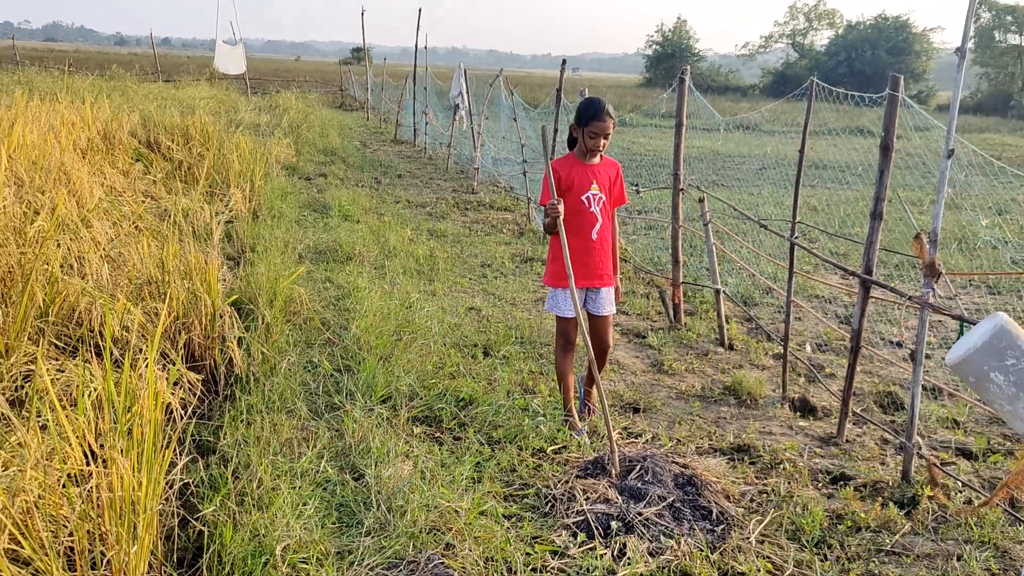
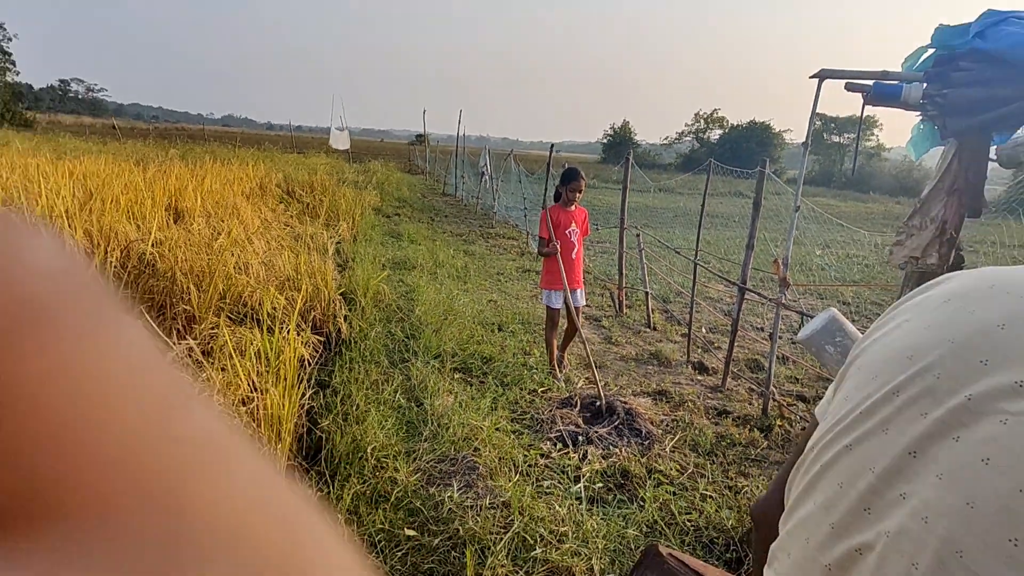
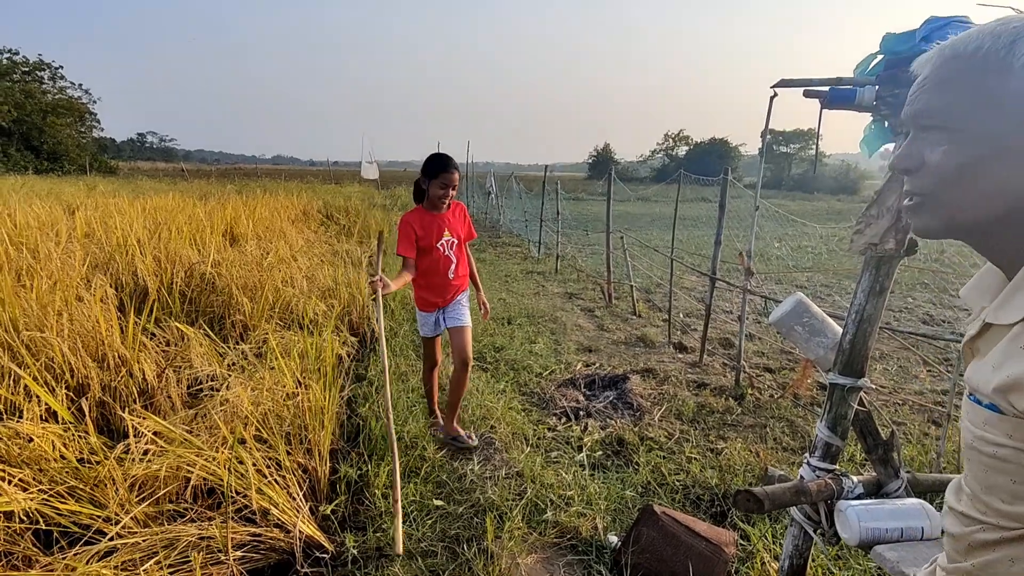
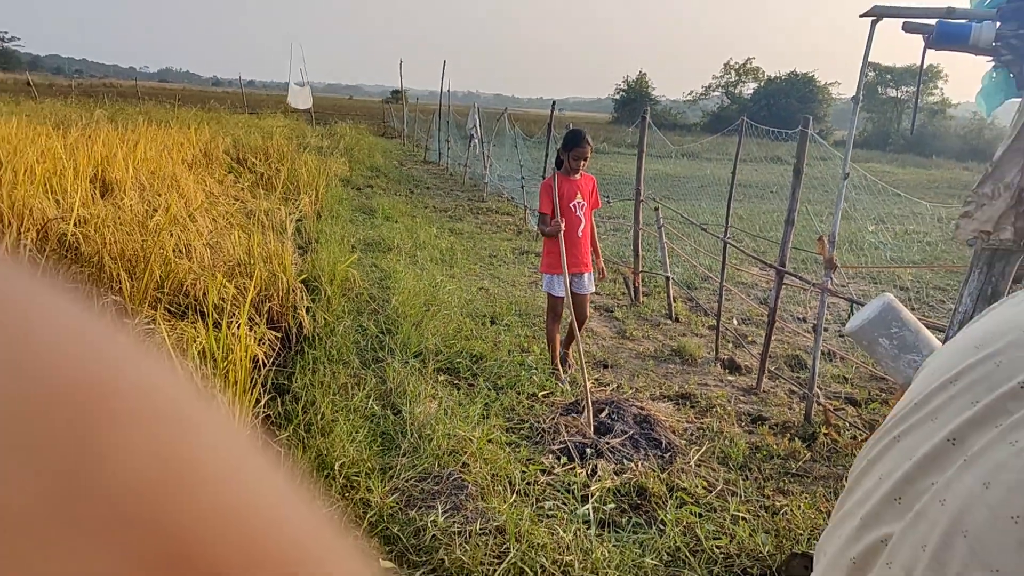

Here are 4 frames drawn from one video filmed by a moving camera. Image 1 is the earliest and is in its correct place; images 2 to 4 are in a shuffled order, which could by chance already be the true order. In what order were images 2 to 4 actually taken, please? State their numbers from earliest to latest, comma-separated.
4, 2, 3
